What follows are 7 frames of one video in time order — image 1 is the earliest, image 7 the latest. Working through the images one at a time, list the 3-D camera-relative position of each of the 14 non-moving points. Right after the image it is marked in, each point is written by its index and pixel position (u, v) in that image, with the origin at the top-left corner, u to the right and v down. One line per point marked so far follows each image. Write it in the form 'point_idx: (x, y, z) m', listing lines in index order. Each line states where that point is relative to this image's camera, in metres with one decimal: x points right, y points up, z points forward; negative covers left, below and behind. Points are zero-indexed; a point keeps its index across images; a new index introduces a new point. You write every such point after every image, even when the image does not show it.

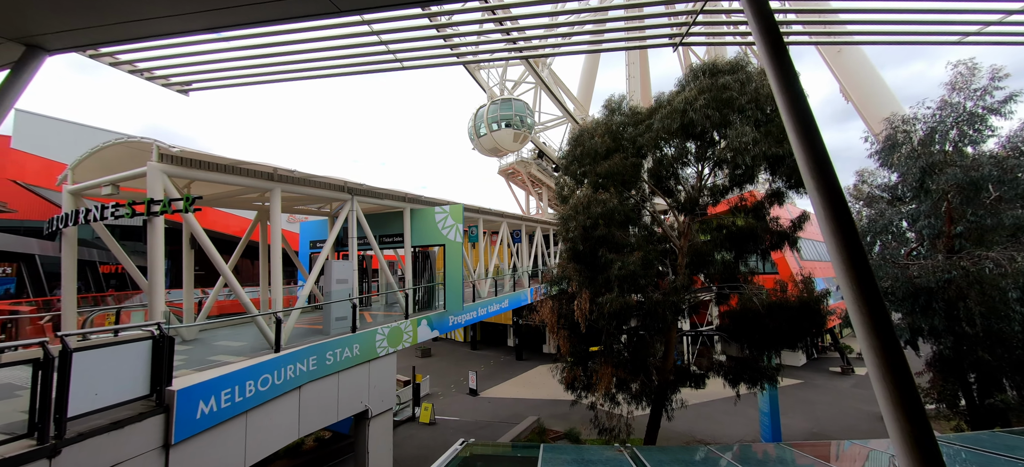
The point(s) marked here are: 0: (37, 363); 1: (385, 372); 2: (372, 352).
0: (-4.3, -1.2, +3.8) m
1: (-2.8, -3.1, +9.3) m
2: (-2.9, -2.5, +8.8) m
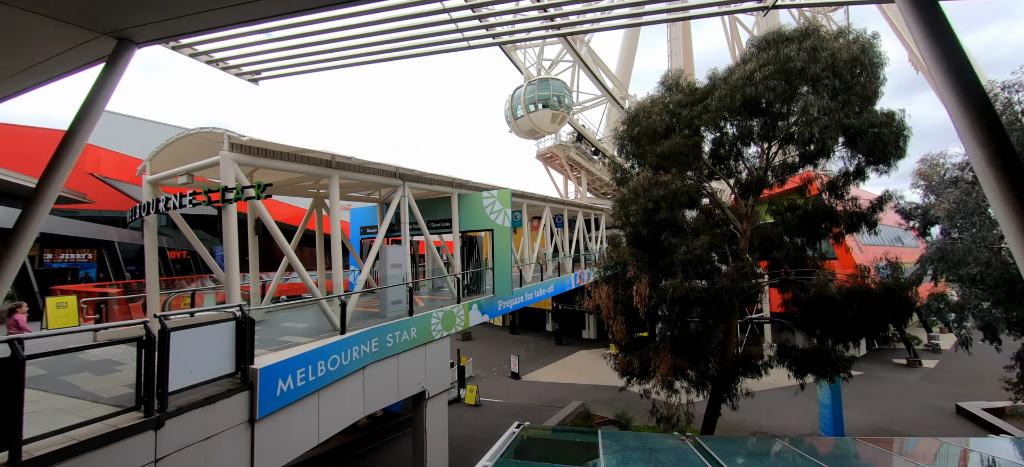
0: (-3.6, -1.0, +4.0) m
1: (-1.6, -2.7, +9.4) m
2: (-1.8, -2.2, +8.9) m
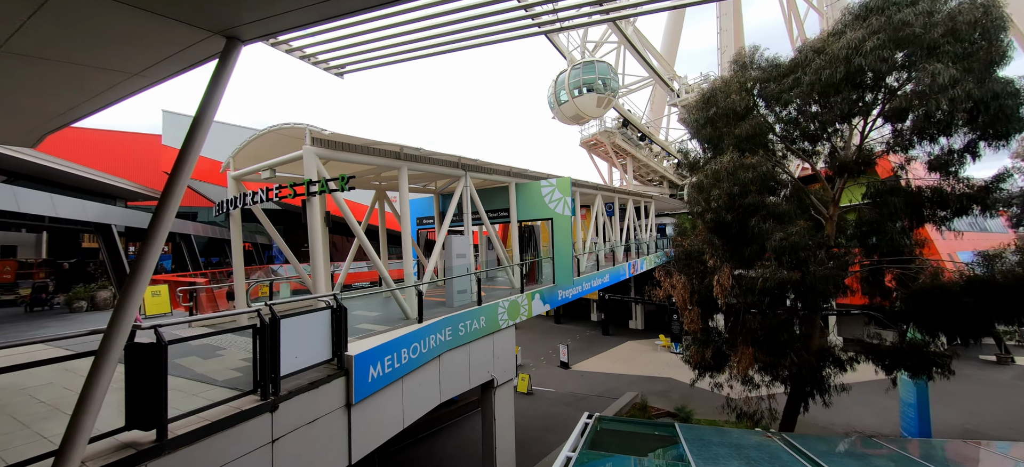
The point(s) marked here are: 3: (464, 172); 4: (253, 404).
0: (-2.6, -1.0, +4.2) m
1: (-0.1, -2.5, +9.5) m
2: (-0.3, -2.0, +9.0) m
3: (-1.2, +1.5, +10.2) m
4: (-2.6, -1.7, +4.1) m
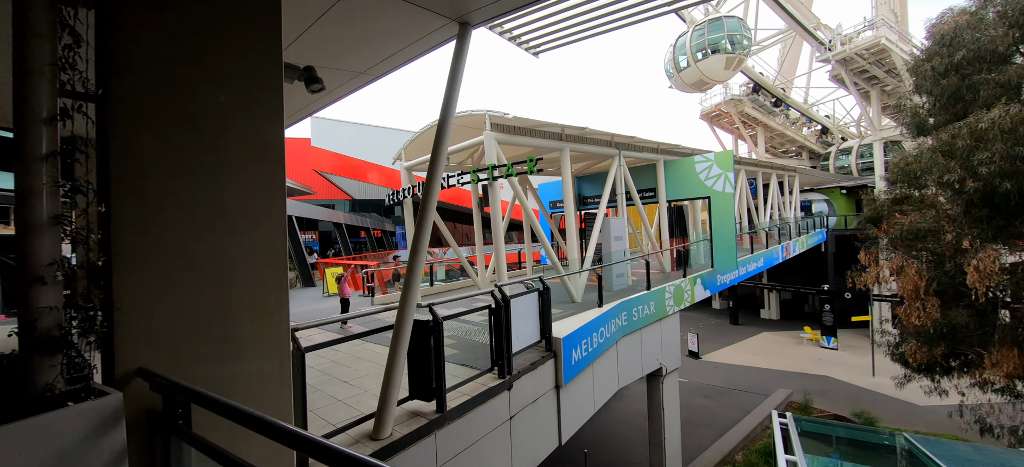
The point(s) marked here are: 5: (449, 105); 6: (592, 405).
0: (-0.2, -0.8, +4.3) m
1: (+3.5, -2.1, +8.9) m
2: (+3.1, -1.6, +8.5) m
3: (+2.5, +1.9, +9.7) m
4: (-0.2, -1.5, +4.3) m
5: (-0.6, +1.2, +3.9) m
6: (+1.2, -2.5, +6.1) m
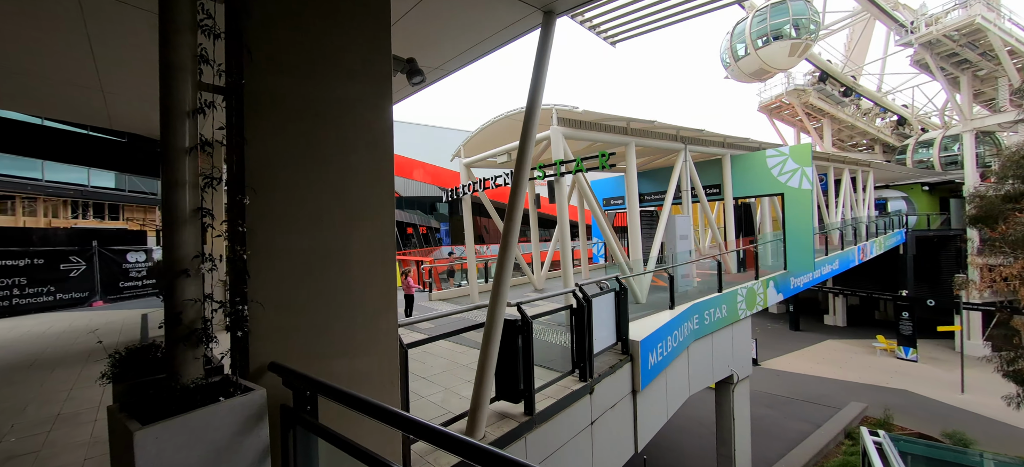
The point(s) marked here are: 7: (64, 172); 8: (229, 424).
0: (+0.6, -0.8, +4.2) m
1: (+4.7, -2.1, +8.4) m
2: (+4.3, -1.5, +8.0) m
3: (+3.8, +2.0, +9.3) m
4: (+0.6, -1.5, +4.1) m
5: (+0.2, +1.2, +3.7) m
6: (+2.2, -2.5, +5.9) m
7: (-13.8, +1.9, +12.9) m
8: (-1.0, -0.7, +1.5) m
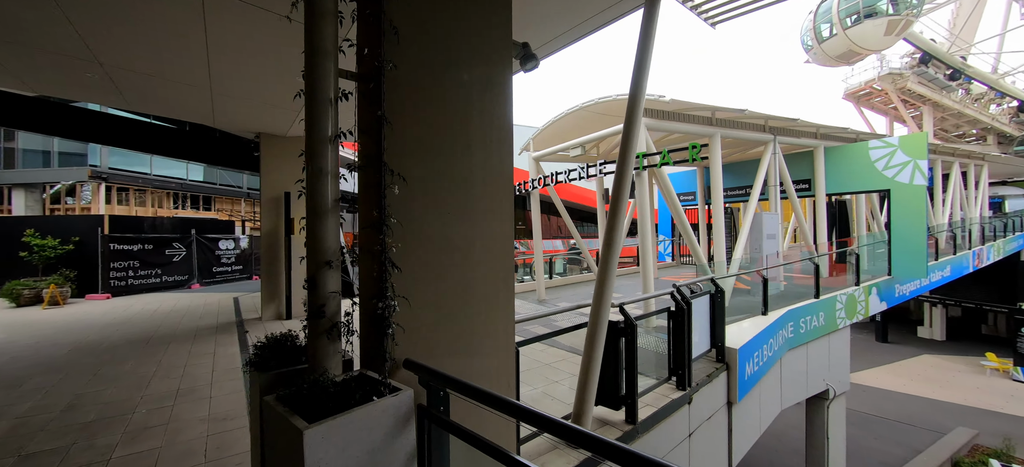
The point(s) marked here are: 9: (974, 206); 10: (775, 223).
0: (+1.5, -0.7, +3.9) m
1: (+6.0, -2.1, +7.6) m
2: (+5.6, -1.5, +7.2) m
3: (+5.3, +2.0, +8.5) m
4: (+1.5, -1.5, +3.8) m
5: (+1.1, +1.3, +3.5) m
6: (+3.2, -2.5, +5.4) m
7: (-11.7, +2.3, +14.2) m
8: (-0.4, -0.7, +1.4) m
9: (+21.6, +1.3, +19.4) m
10: (+5.3, +0.2, +8.4) m
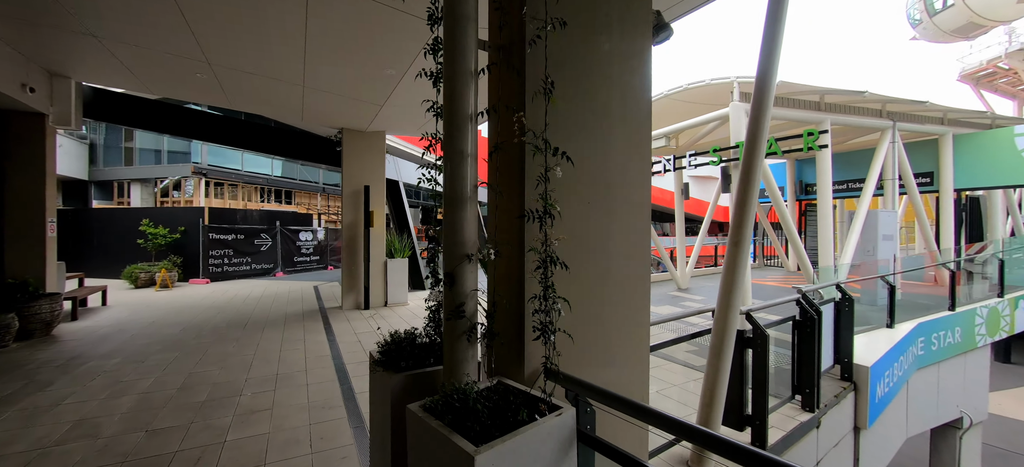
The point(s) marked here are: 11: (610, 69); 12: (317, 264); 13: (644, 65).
0: (+2.3, -0.7, +3.4) m
1: (+7.3, -2.1, +6.5) m
2: (+6.8, -1.6, +6.2) m
3: (+6.8, +2.0, +7.5) m
4: (+2.3, -1.5, +3.3) m
5: (+1.9, +1.3, +3.0) m
6: (+4.2, -2.5, +4.7) m
7: (-9.4, +2.6, +15.3) m
8: (+0.1, -0.6, +1.2) m
9: (+24.3, +1.1, +16.2) m
10: (+6.7, +0.2, +7.3) m
11: (+0.4, +0.7, +1.9) m
12: (-6.9, -1.1, +14.9) m
13: (+0.6, +0.8, +2.0) m
